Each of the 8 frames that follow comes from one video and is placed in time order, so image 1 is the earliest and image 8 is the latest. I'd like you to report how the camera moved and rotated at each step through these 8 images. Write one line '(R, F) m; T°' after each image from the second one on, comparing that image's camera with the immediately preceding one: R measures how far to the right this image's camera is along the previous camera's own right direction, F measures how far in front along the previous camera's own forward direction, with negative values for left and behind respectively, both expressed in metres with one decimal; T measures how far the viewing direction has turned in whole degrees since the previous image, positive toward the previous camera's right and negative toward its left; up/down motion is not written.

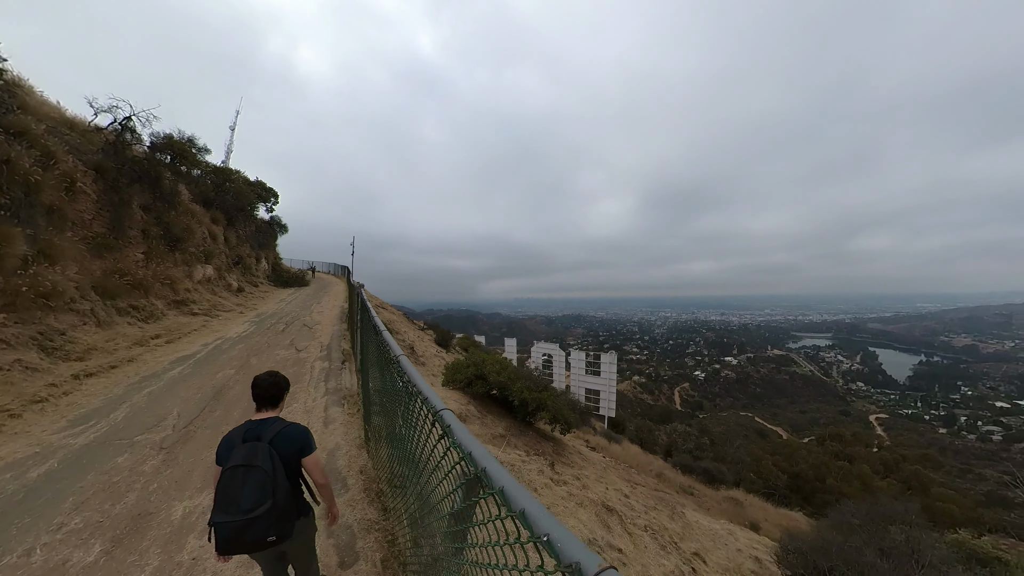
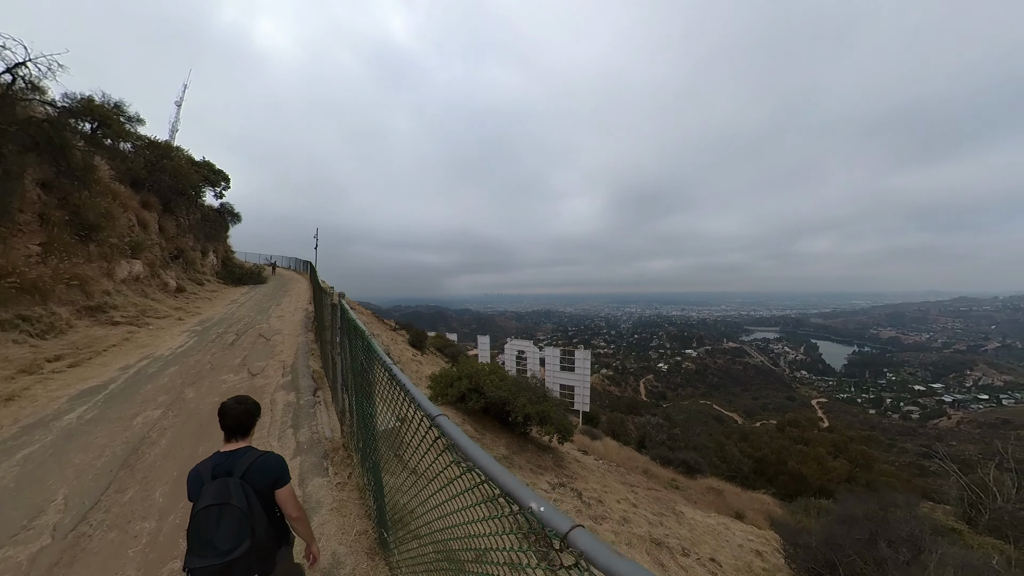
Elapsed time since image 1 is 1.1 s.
(-0.6, +0.6) m; +6°
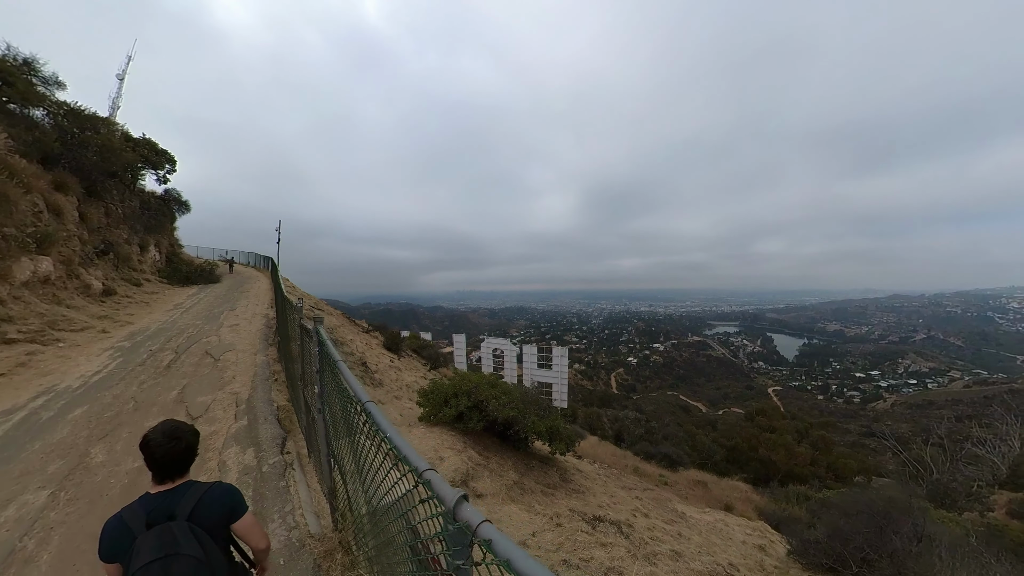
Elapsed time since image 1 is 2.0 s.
(-0.6, +0.5) m; +5°
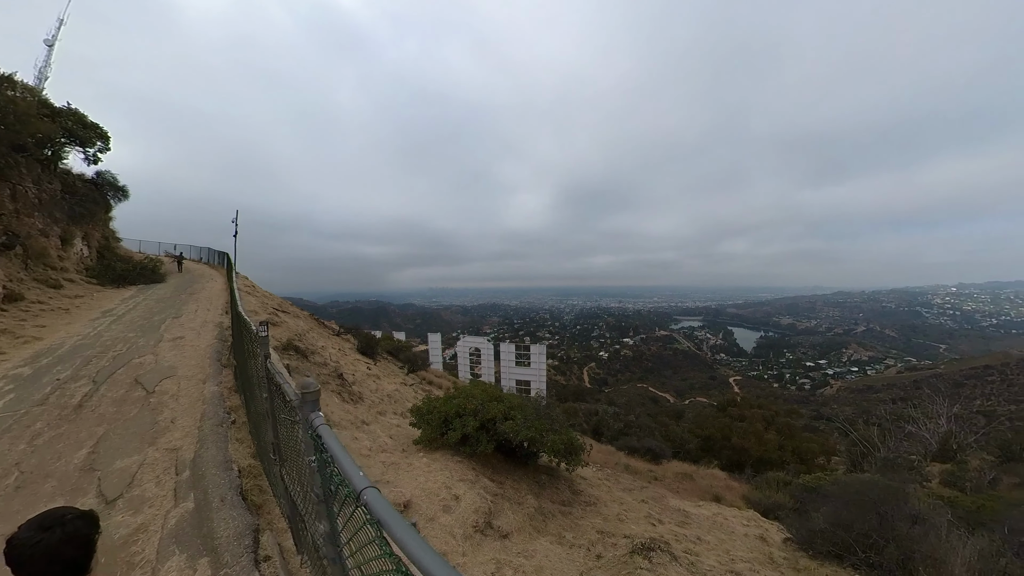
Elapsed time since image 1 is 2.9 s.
(-0.8, +0.4) m; +6°
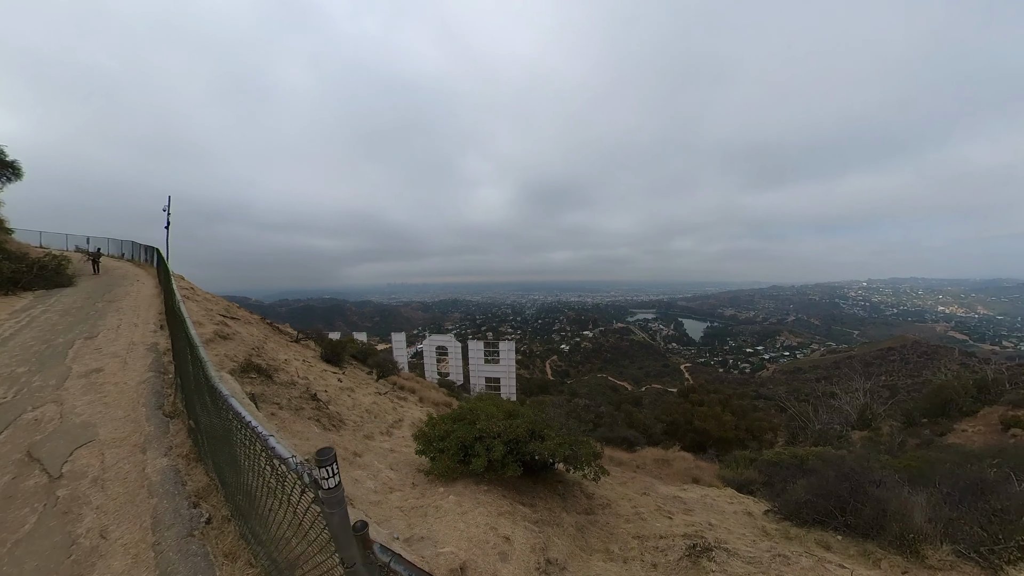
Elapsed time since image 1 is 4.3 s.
(-1.1, +0.4) m; +8°
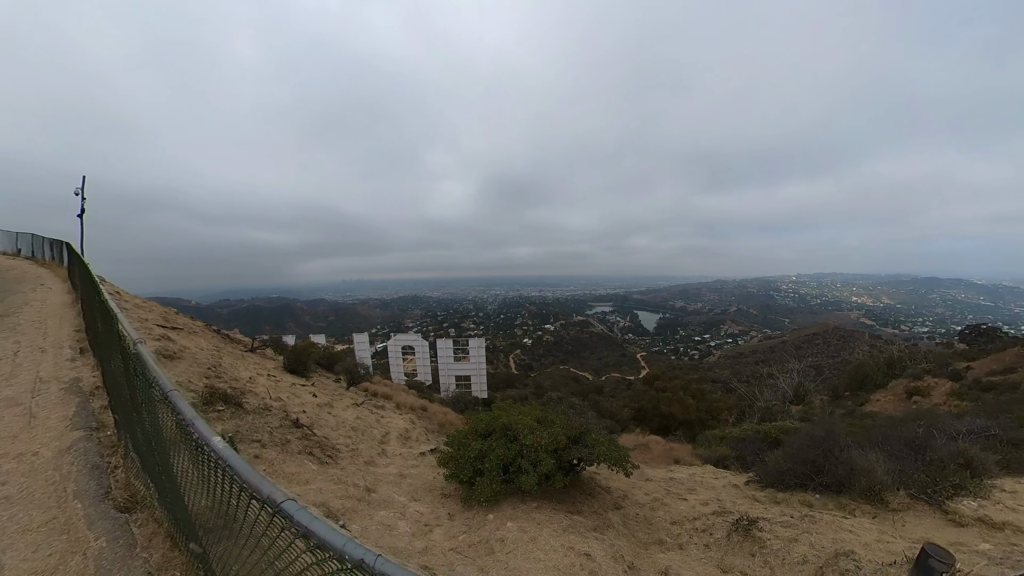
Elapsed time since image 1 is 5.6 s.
(-1.3, +0.2) m; +8°
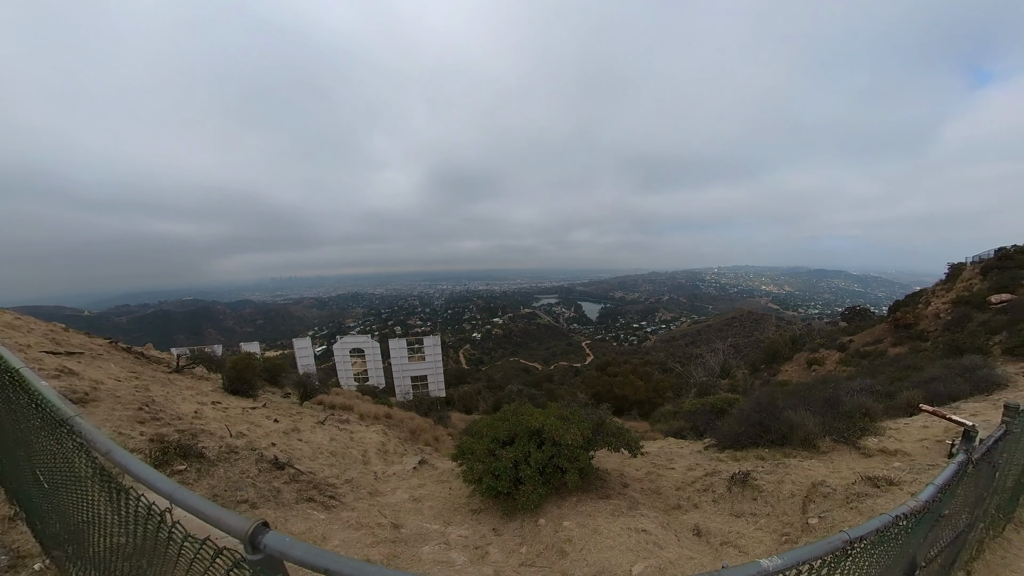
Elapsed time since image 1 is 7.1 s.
(-1.5, +0.1) m; +11°
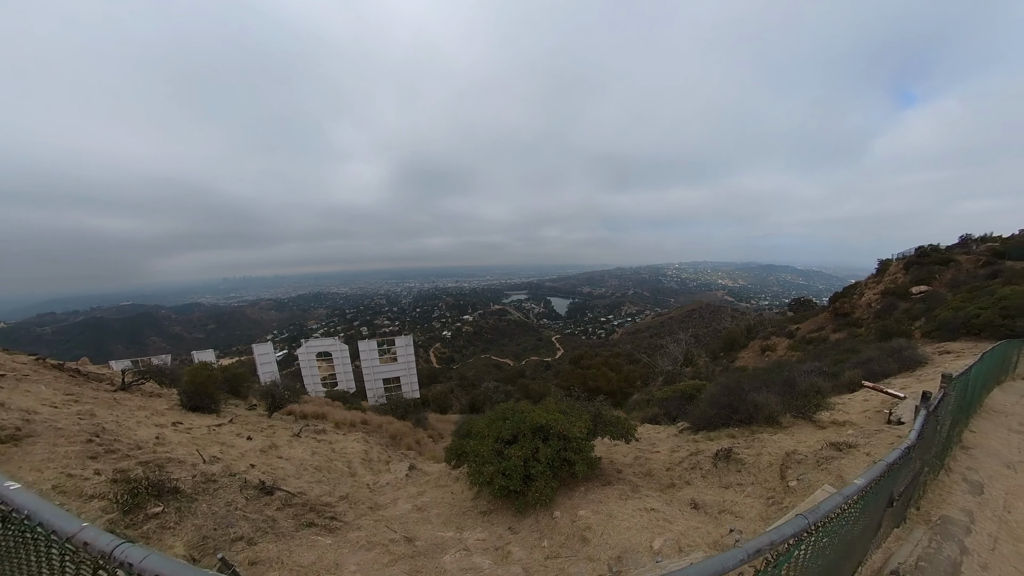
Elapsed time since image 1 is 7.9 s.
(-0.8, 0.0) m; +6°
